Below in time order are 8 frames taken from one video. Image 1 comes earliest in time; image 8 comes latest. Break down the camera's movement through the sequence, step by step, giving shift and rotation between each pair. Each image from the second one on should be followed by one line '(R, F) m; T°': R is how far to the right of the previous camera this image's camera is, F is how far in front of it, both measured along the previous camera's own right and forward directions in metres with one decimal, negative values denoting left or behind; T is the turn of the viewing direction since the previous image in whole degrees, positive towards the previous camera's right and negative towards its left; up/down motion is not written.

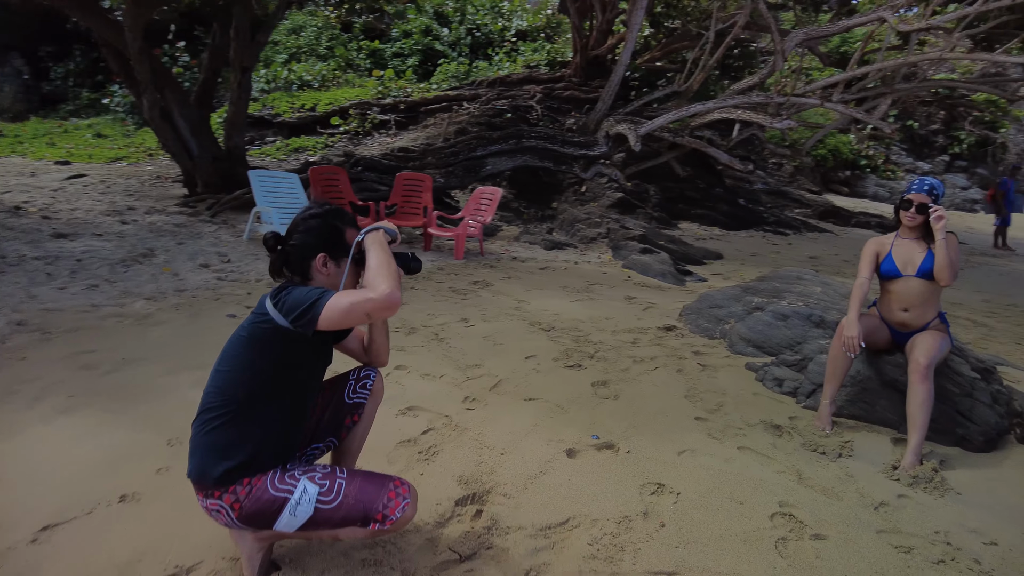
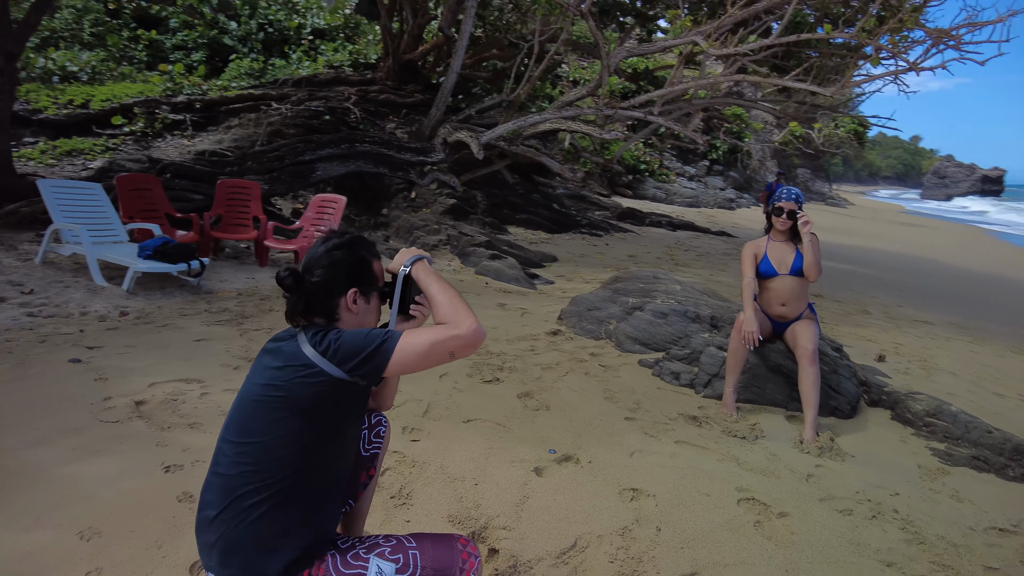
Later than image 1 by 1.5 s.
(-0.7, +0.2) m; +19°
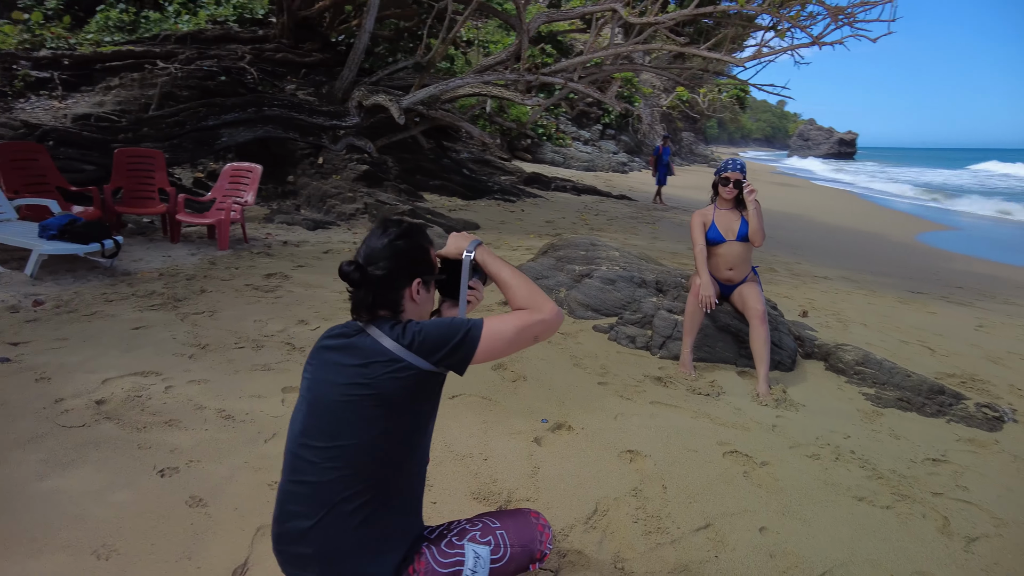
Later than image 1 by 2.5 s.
(-0.5, 0.0) m; +10°
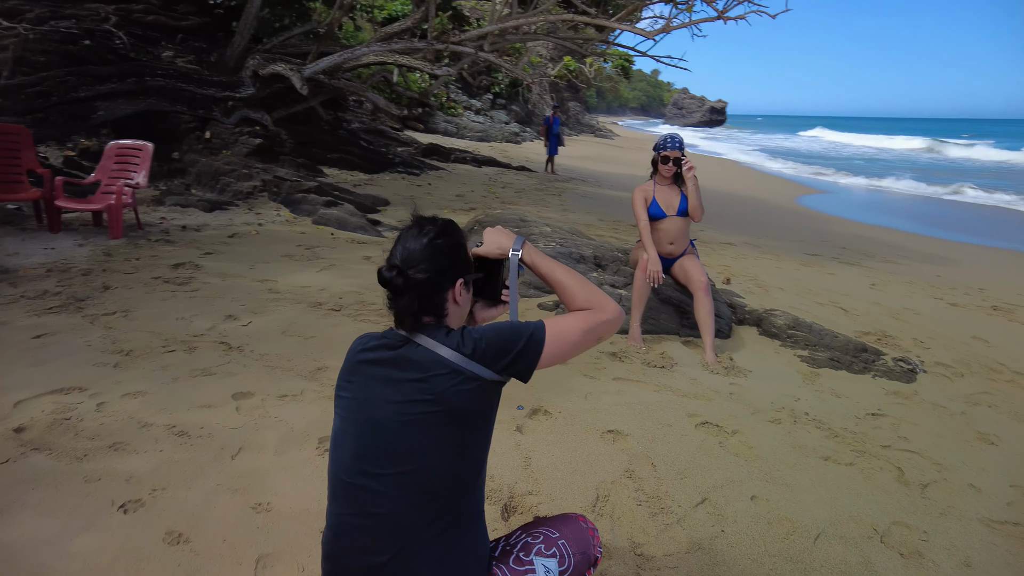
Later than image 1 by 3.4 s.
(-0.4, +0.1) m; +10°
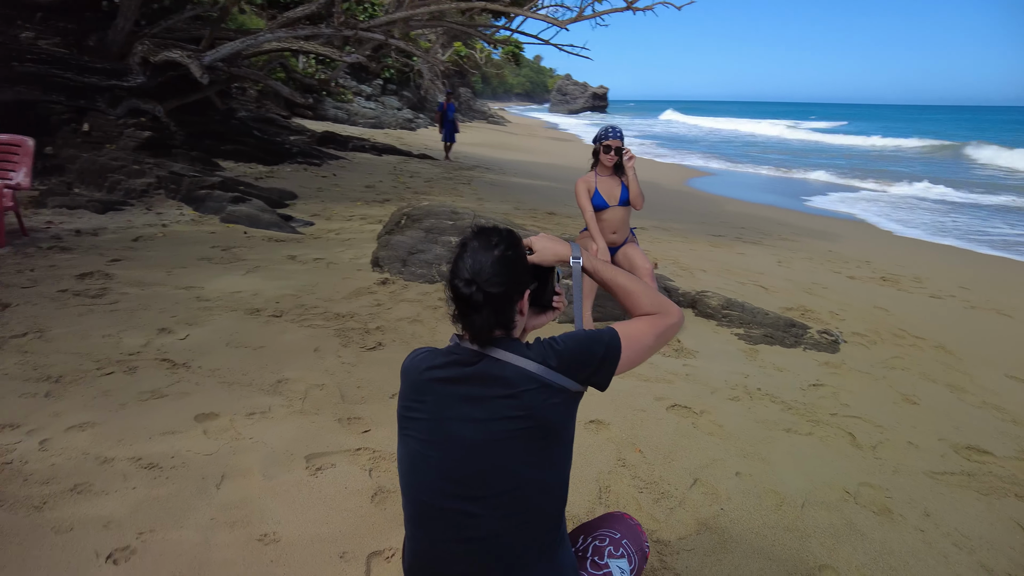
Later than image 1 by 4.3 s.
(-0.4, +0.1) m; +10°
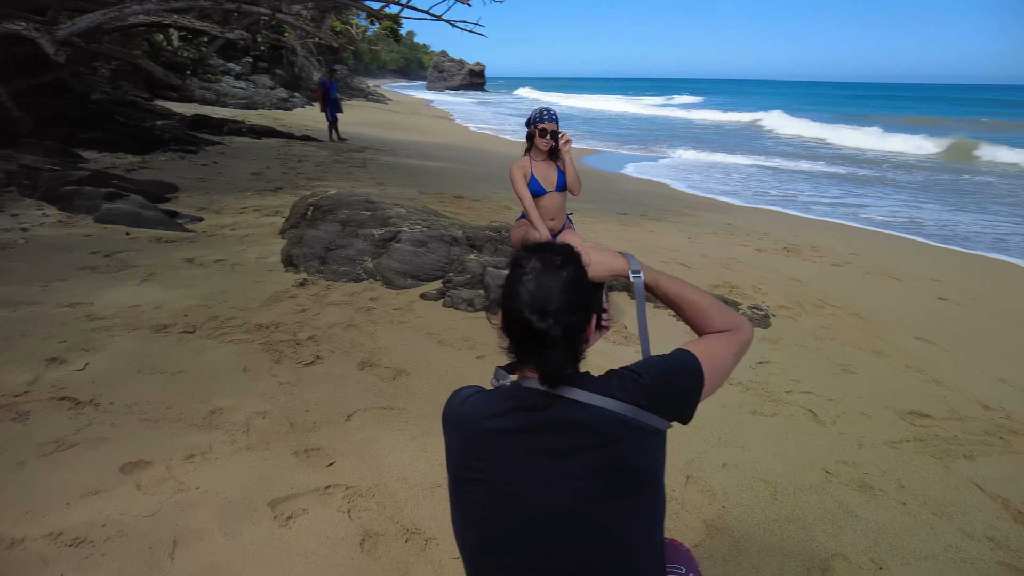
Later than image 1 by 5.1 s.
(-0.3, +0.3) m; +10°
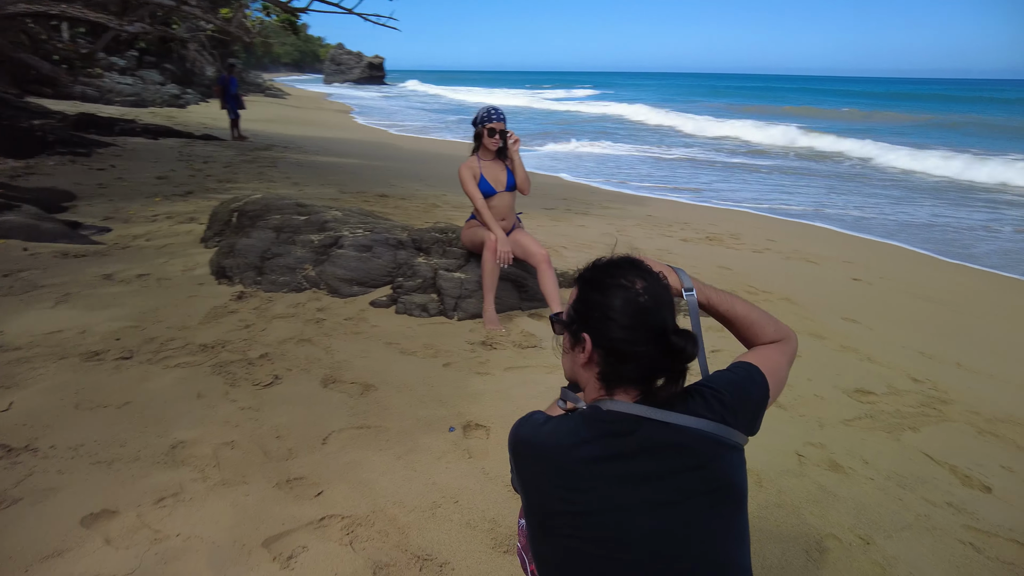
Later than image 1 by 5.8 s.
(-0.3, +0.1) m; +8°
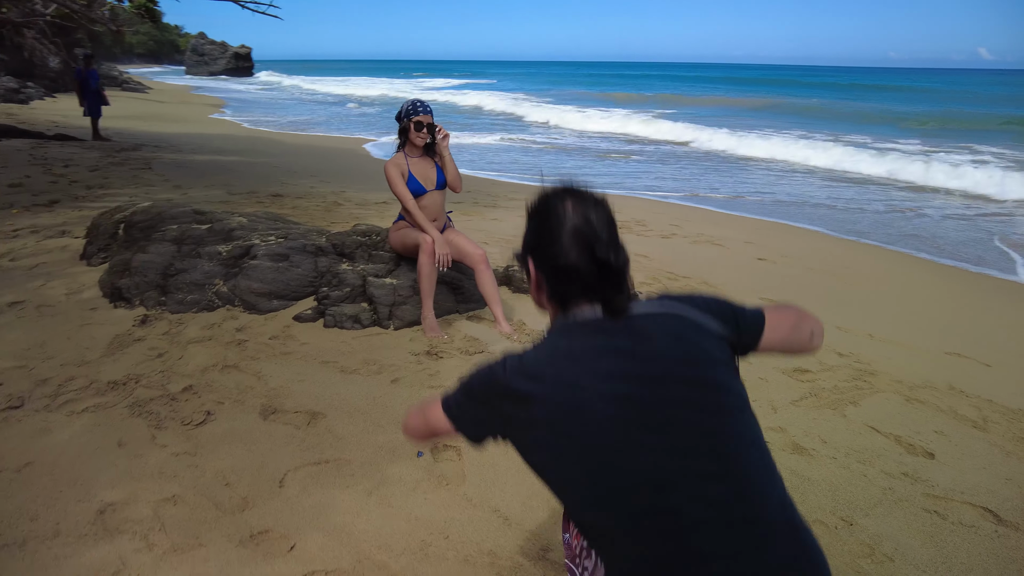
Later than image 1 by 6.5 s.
(-0.3, +0.2) m; +10°
